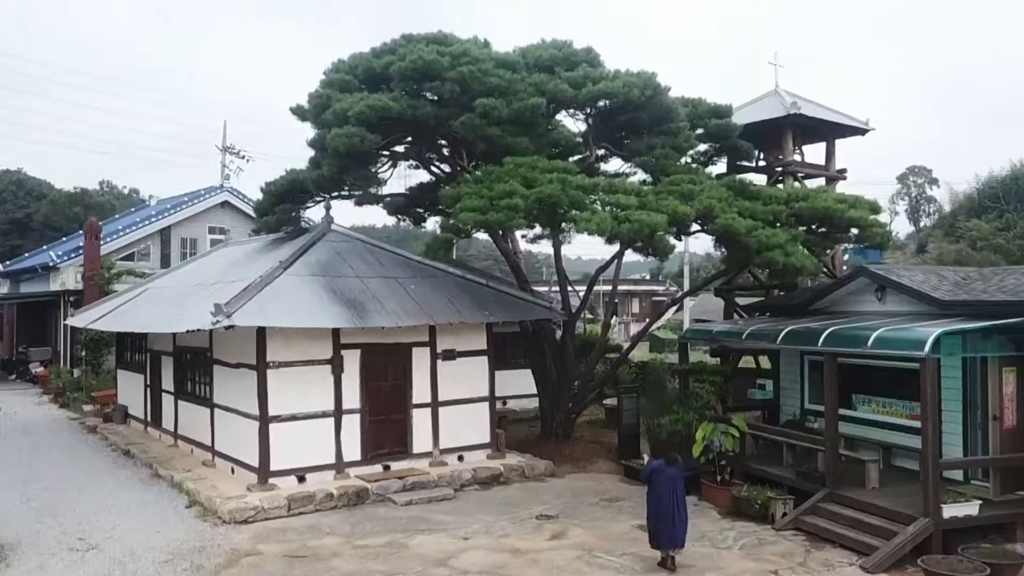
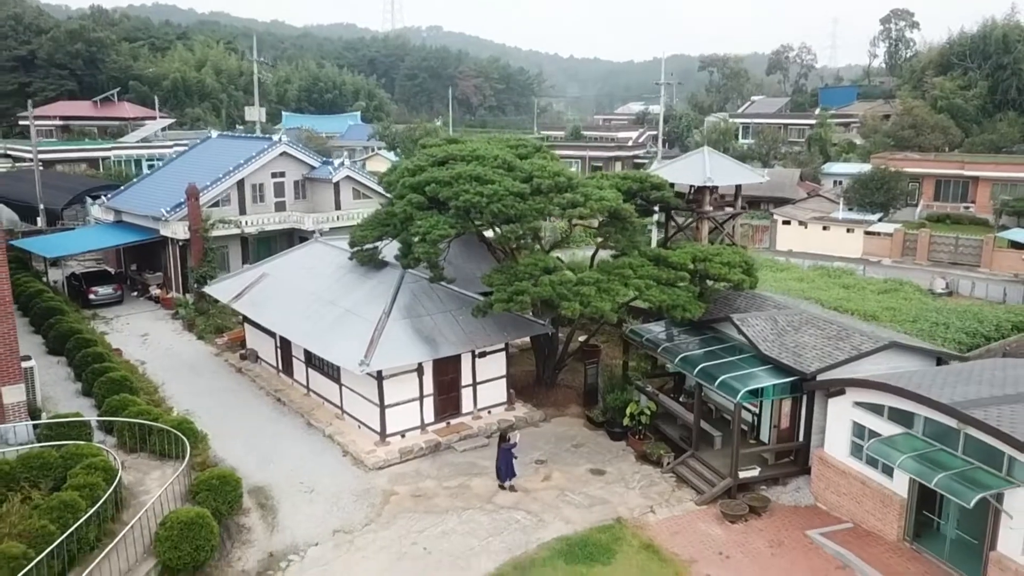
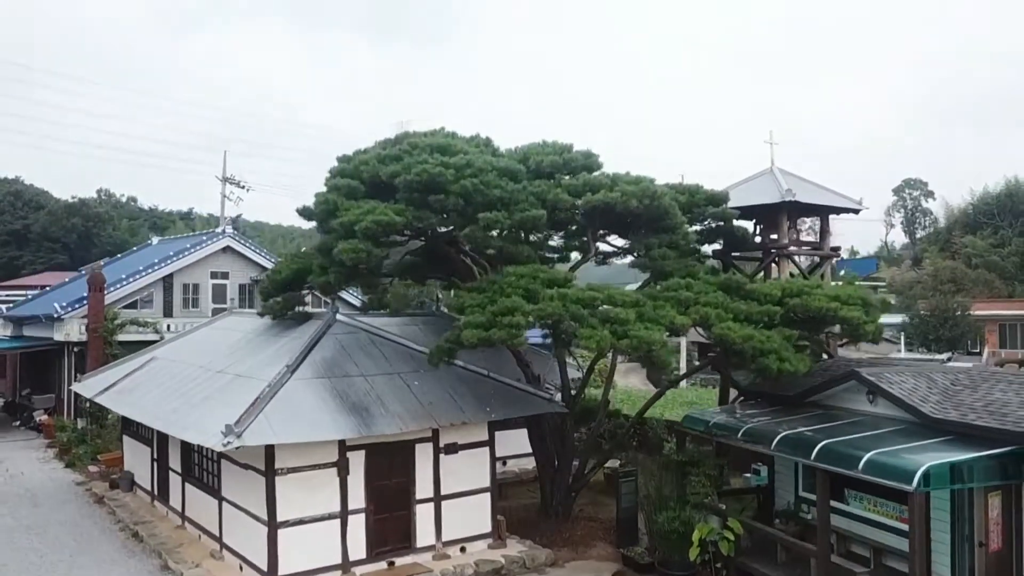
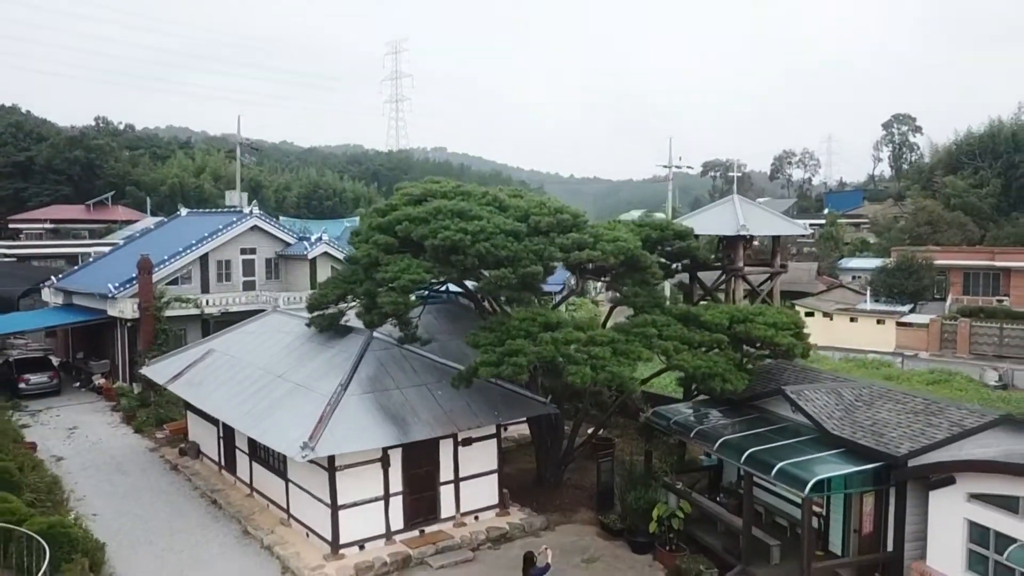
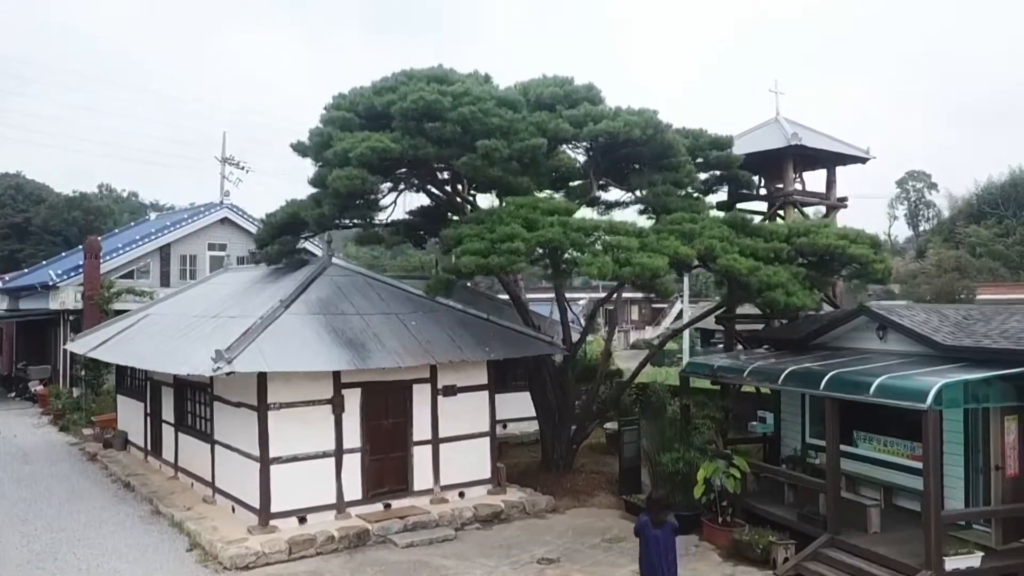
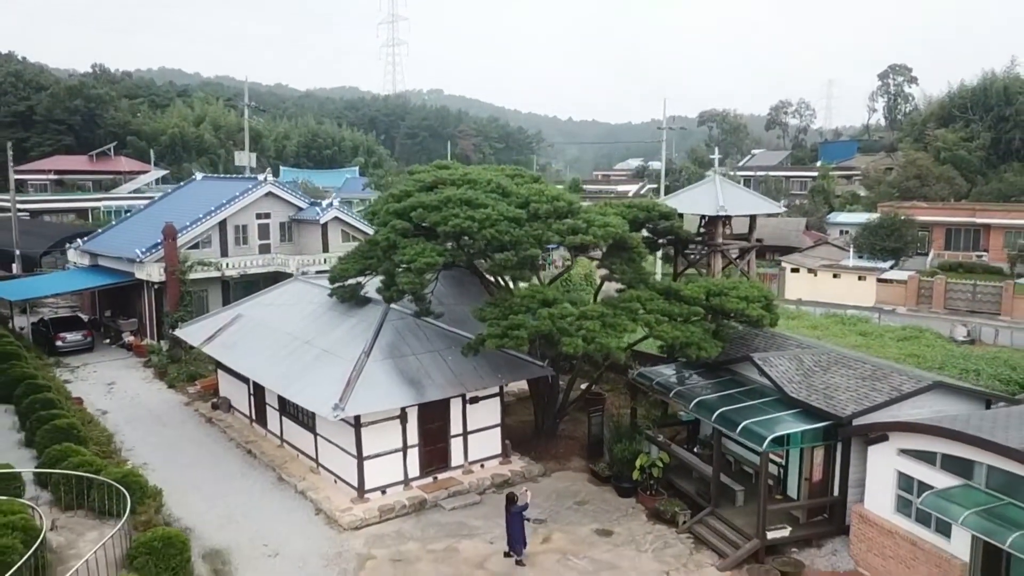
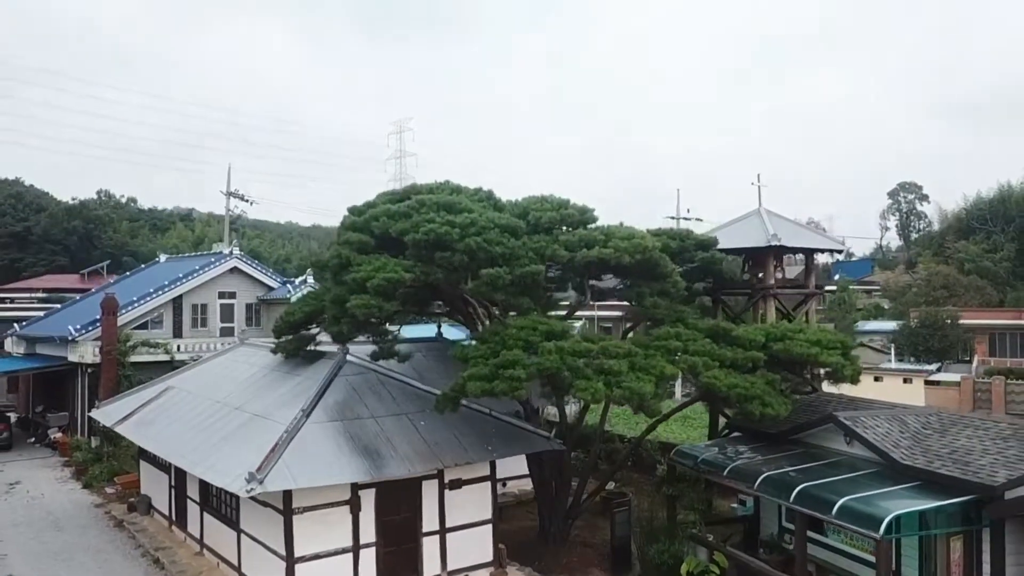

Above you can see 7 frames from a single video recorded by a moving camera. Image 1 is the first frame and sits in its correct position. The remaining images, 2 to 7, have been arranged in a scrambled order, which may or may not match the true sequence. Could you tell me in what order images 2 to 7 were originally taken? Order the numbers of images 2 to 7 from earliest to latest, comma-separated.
5, 3, 7, 4, 6, 2
